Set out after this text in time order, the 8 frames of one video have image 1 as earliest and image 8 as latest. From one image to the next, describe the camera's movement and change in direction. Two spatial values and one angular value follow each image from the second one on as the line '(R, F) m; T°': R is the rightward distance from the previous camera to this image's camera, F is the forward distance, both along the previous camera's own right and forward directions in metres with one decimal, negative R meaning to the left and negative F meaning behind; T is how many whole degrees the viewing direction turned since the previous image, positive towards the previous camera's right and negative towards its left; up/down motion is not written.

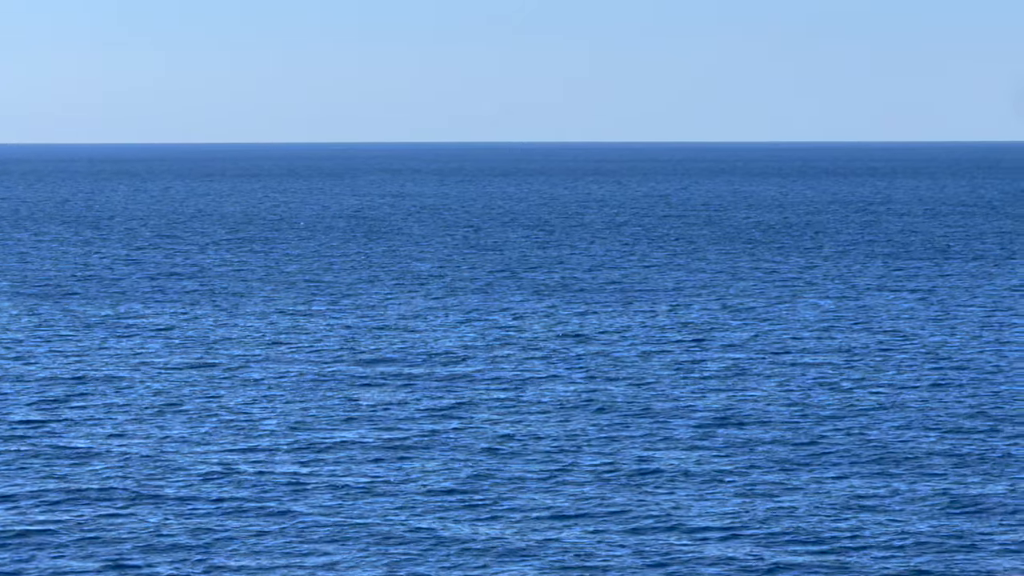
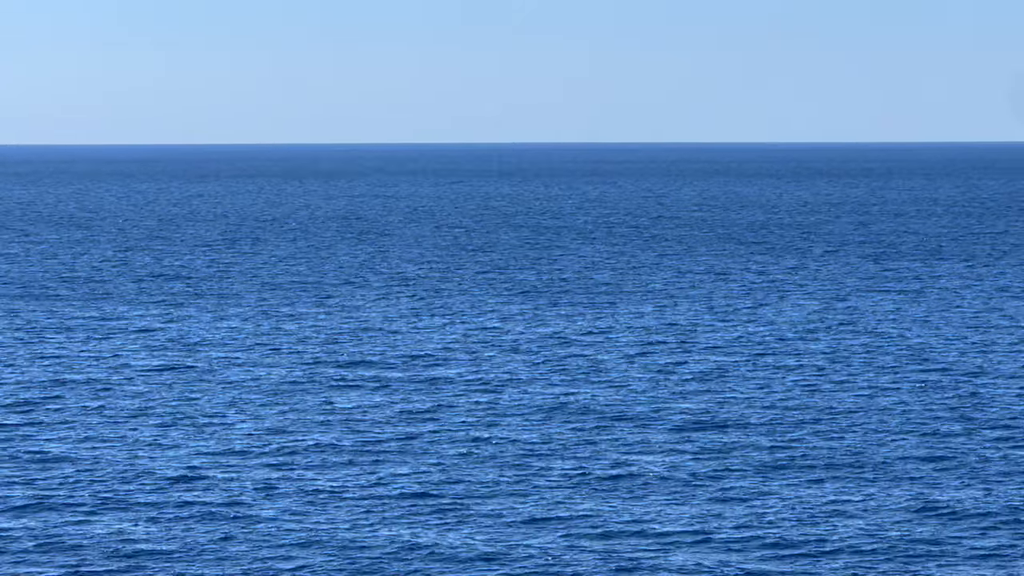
(-2.8, +12.9) m; -2°
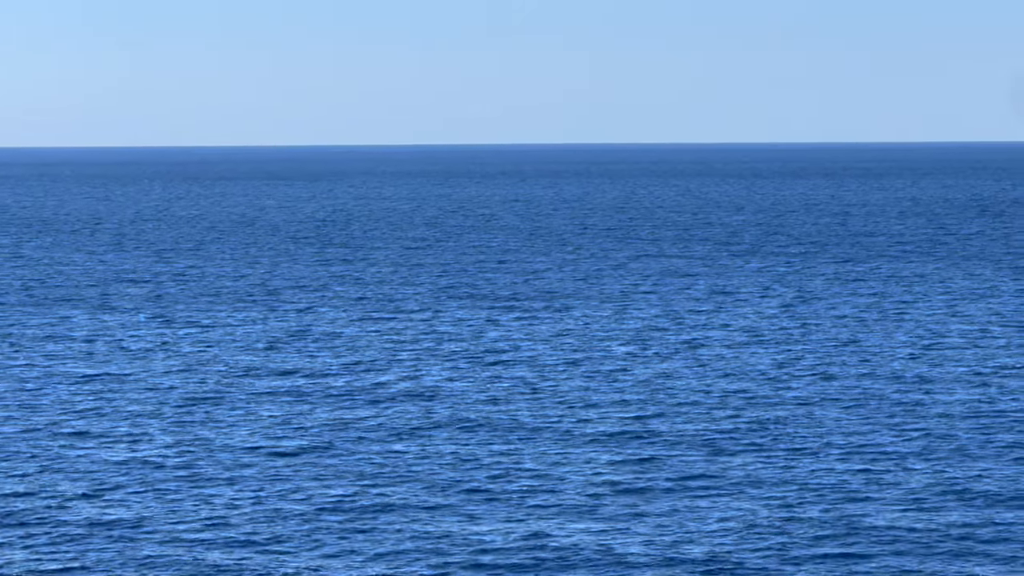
(+1.8, +1.5) m; 0°
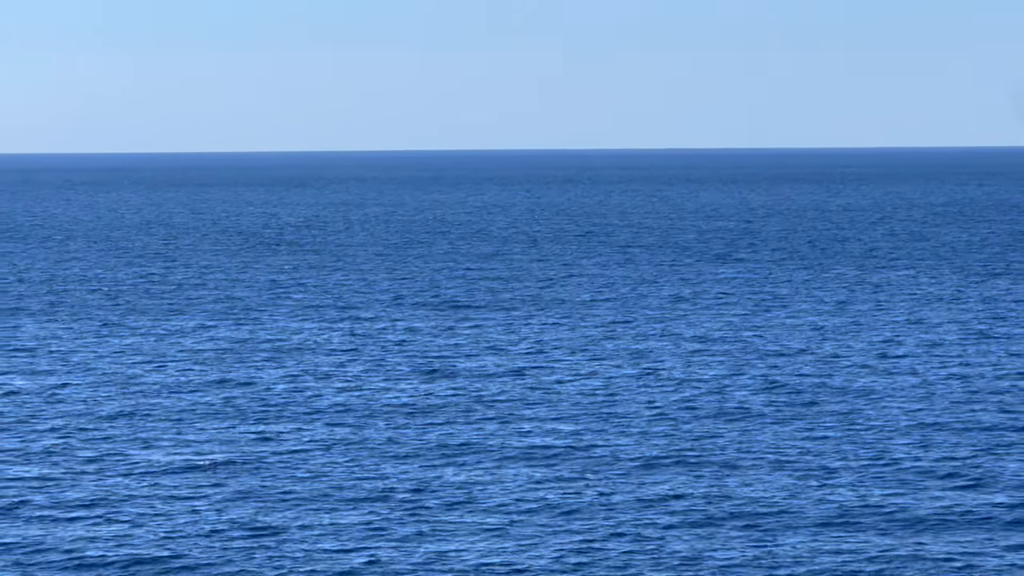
(+1.6, +1.3) m; 0°
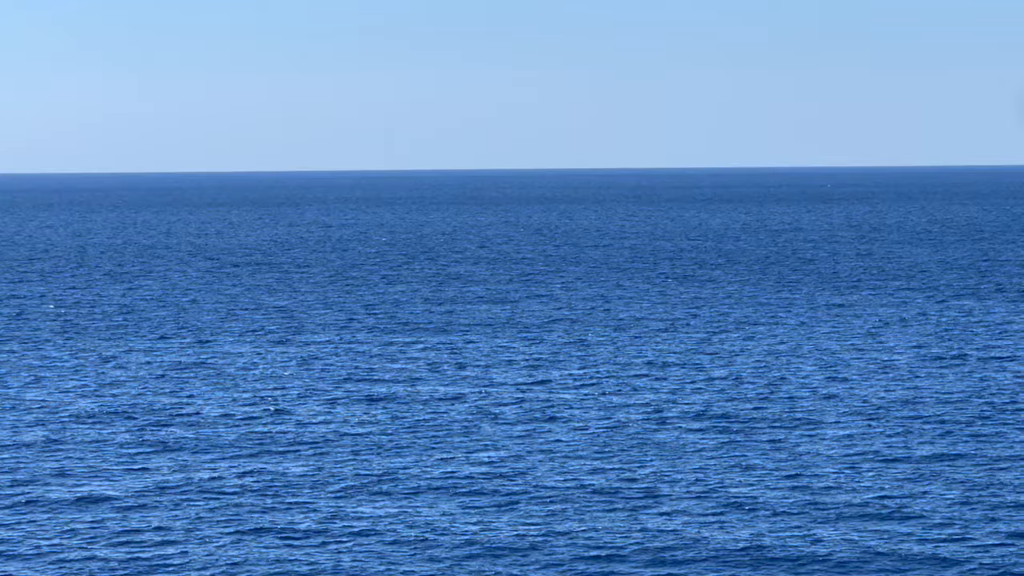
(+1.7, +1.4) m; 0°
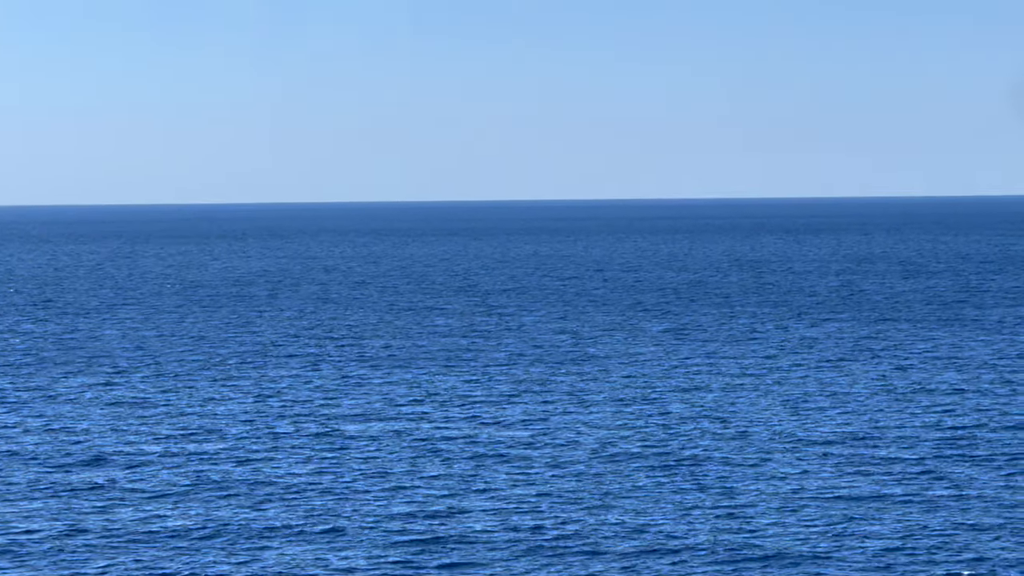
(+1.4, +1.3) m; 0°
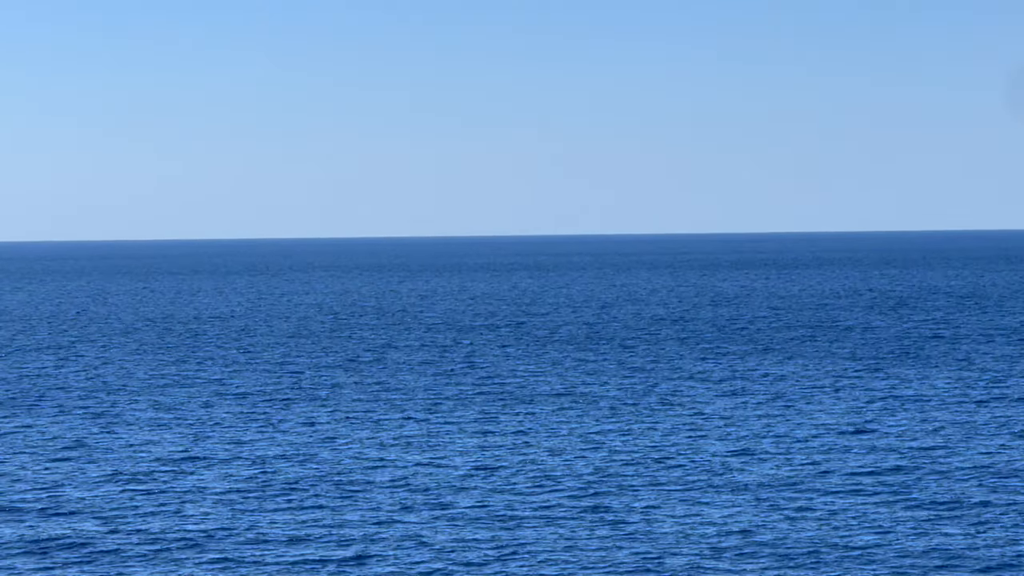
(+1.7, +1.6) m; 0°
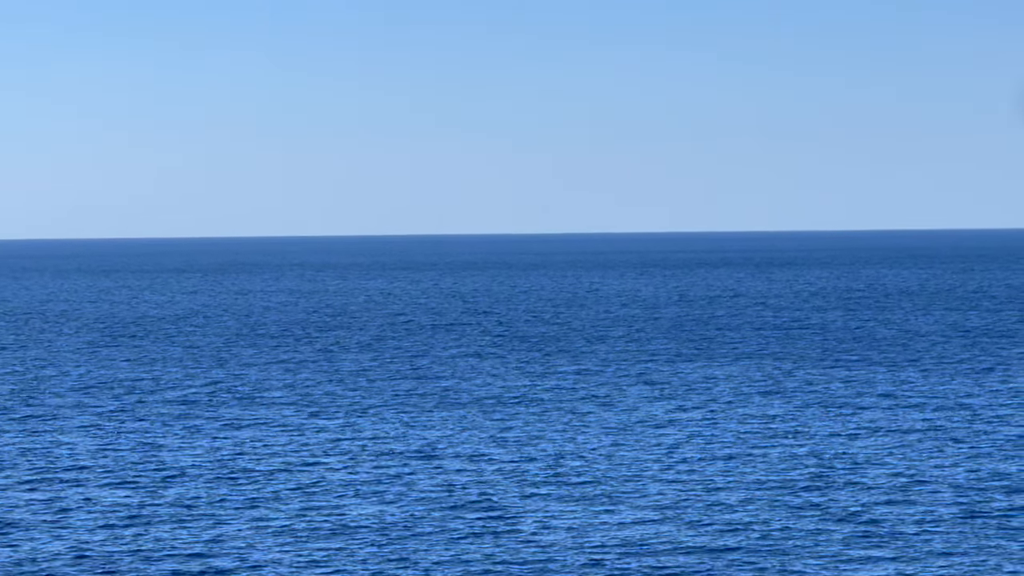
(+2.0, +1.9) m; 0°
